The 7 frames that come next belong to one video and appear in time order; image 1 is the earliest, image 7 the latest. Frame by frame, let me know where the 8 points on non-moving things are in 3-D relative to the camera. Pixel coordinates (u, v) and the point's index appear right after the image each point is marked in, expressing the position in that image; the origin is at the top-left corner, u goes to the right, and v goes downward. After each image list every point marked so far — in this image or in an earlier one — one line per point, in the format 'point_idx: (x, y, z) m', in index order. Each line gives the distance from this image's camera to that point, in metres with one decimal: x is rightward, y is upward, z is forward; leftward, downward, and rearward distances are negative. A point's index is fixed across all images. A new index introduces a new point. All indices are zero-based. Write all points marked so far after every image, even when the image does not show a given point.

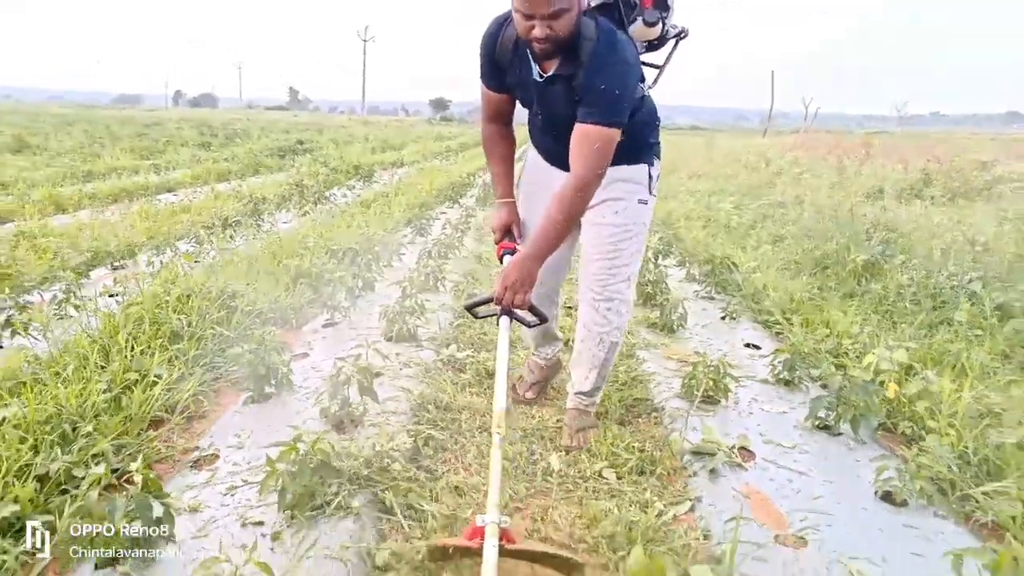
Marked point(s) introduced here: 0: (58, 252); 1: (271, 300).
0: (-3.1, +0.2, +5.3) m
1: (-1.3, -0.1, +4.2) m
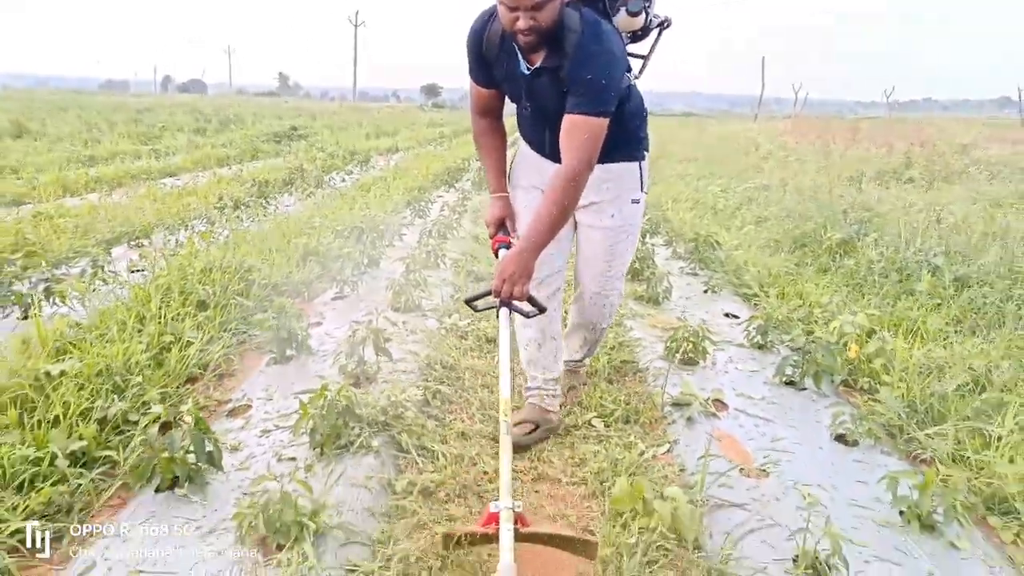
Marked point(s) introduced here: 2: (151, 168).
0: (-3.2, +0.4, +5.6) m
1: (-1.4, +0.1, +4.6) m
2: (-4.9, +1.6, +10.4) m
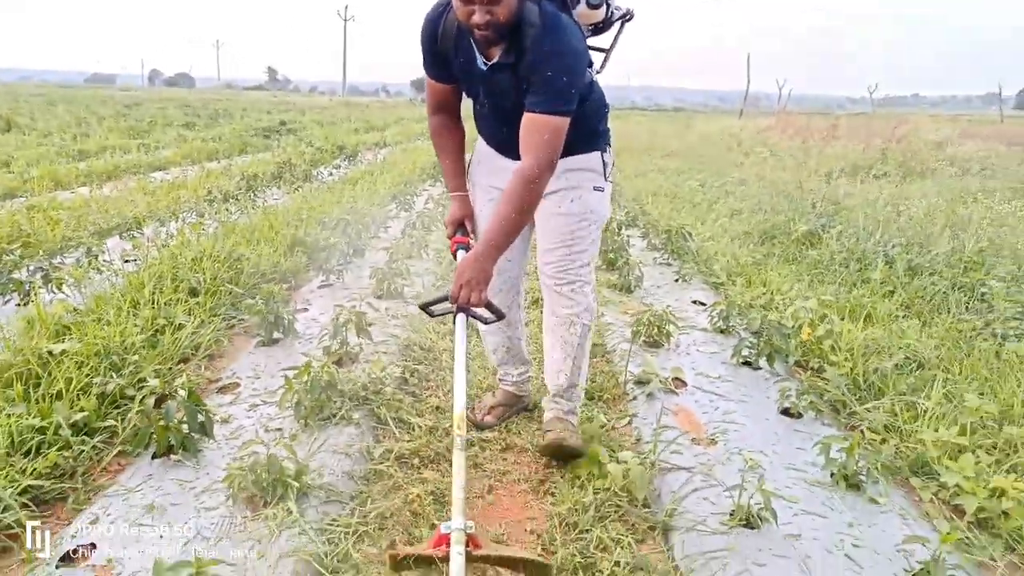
0: (-3.3, +0.5, +5.7) m
1: (-1.5, +0.2, +4.8) m
2: (-5.2, +1.7, +10.5) m
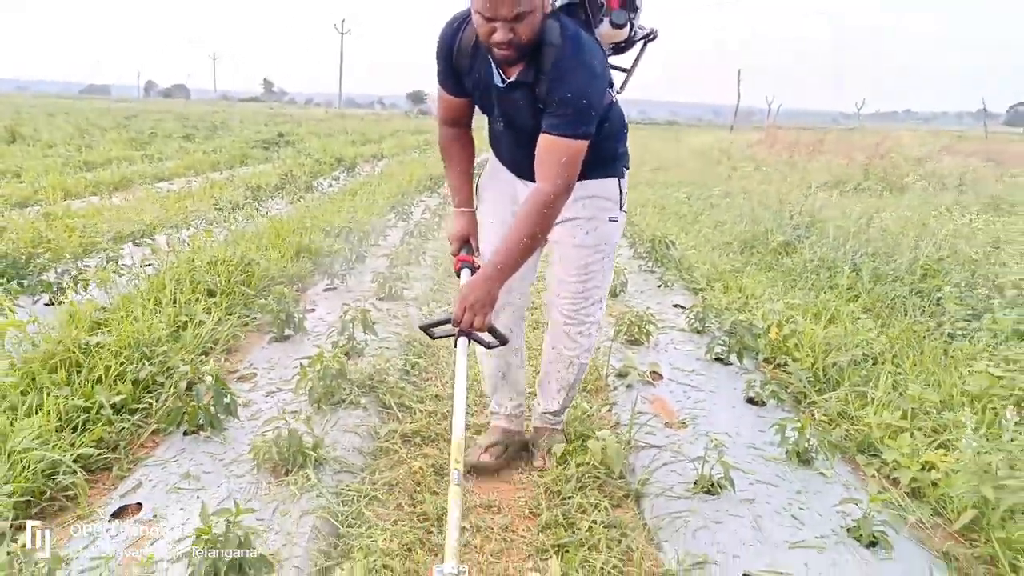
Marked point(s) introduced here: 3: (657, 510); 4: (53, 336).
0: (-3.4, +0.5, +6.1) m
1: (-1.5, +0.1, +5.1) m
2: (-5.2, +1.6, +10.9) m
3: (+0.5, -0.8, +2.6) m
4: (-2.0, -0.2, +3.3) m
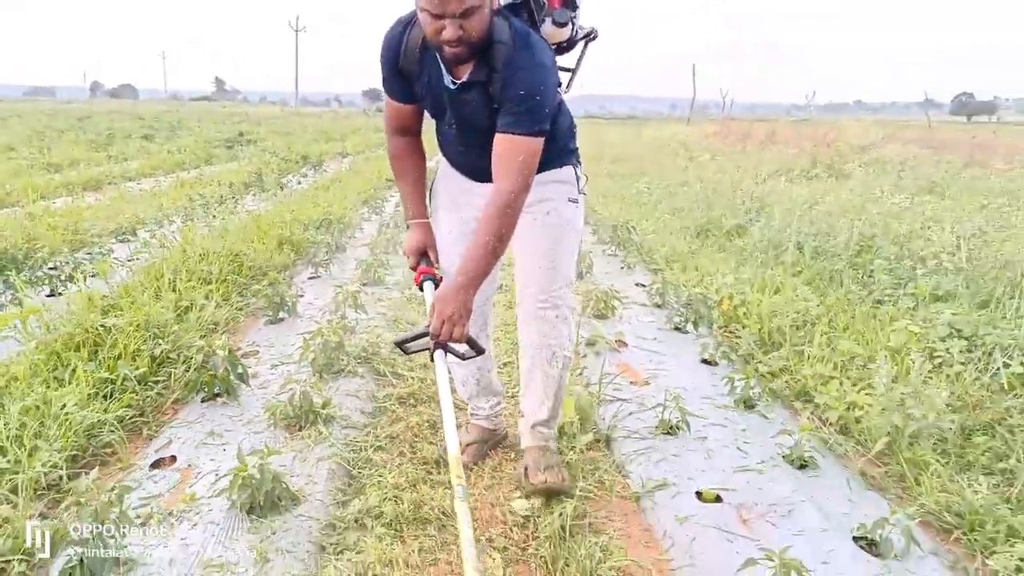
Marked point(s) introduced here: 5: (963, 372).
0: (-3.6, +0.5, +6.3) m
1: (-1.7, +0.2, +5.4) m
2: (-5.7, +1.7, +11.0) m
3: (+0.4, -0.6, +3.0) m
4: (-2.1, -0.2, +3.6) m
5: (+2.0, -0.4, +3.4) m
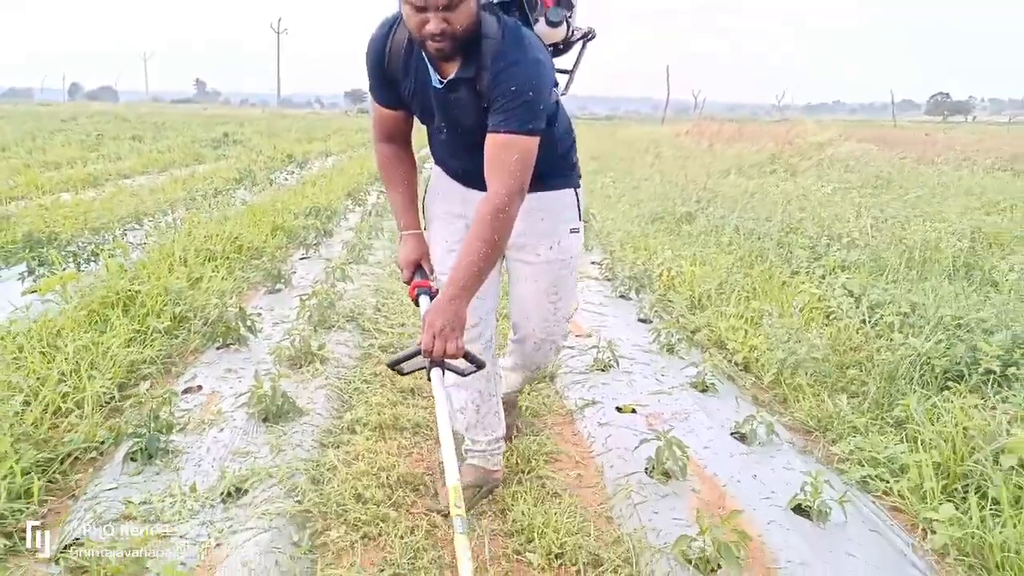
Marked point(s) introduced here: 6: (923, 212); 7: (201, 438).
0: (-3.9, +0.7, +6.9) m
1: (-2.0, +0.4, +6.1) m
2: (-6.1, +1.8, +11.6) m
3: (+0.3, -0.5, +3.7) m
4: (-2.3, 0.0, +4.3) m
5: (+1.8, -0.2, +4.2) m
6: (+3.6, +0.7, +6.7) m
7: (-1.2, -0.6, +3.0) m
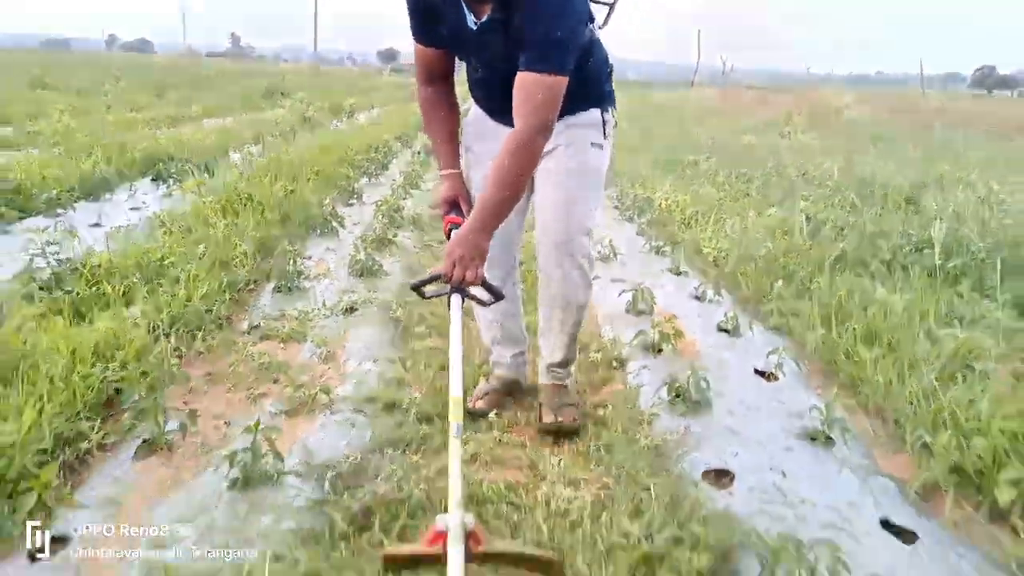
0: (-3.6, +1.6, +8.3) m
1: (-1.7, +1.2, +7.4) m
2: (-5.6, +3.0, +13.0) m
3: (+0.4, +0.1, +5.0) m
4: (-2.1, +0.7, +5.6) m
5: (+2.0, +0.4, +5.4) m
6: (+3.9, +1.3, +7.8) m
7: (-1.1, 0.0, +4.3) m
